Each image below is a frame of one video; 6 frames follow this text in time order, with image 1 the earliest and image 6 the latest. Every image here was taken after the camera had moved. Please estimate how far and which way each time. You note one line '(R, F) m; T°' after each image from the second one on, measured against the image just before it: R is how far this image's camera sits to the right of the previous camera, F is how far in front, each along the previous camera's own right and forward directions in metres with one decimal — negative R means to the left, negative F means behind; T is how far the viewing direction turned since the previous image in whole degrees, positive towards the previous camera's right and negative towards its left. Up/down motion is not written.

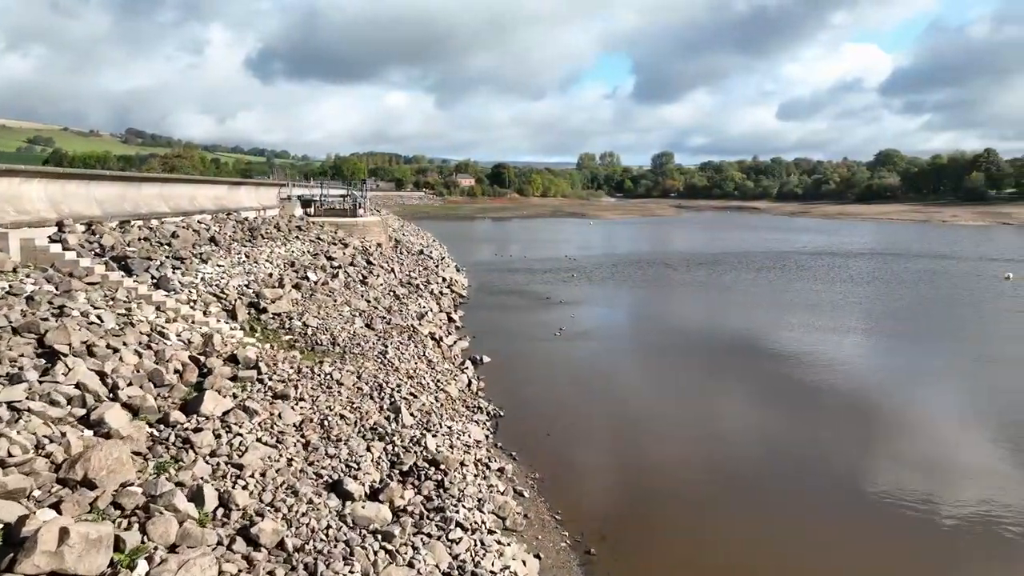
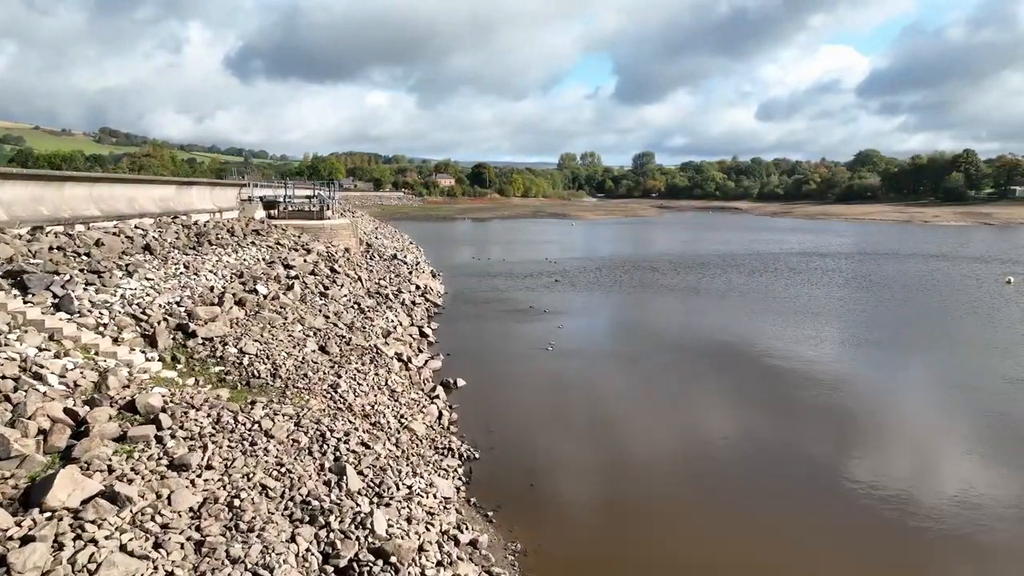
(+0.1, +1.6) m; +2°
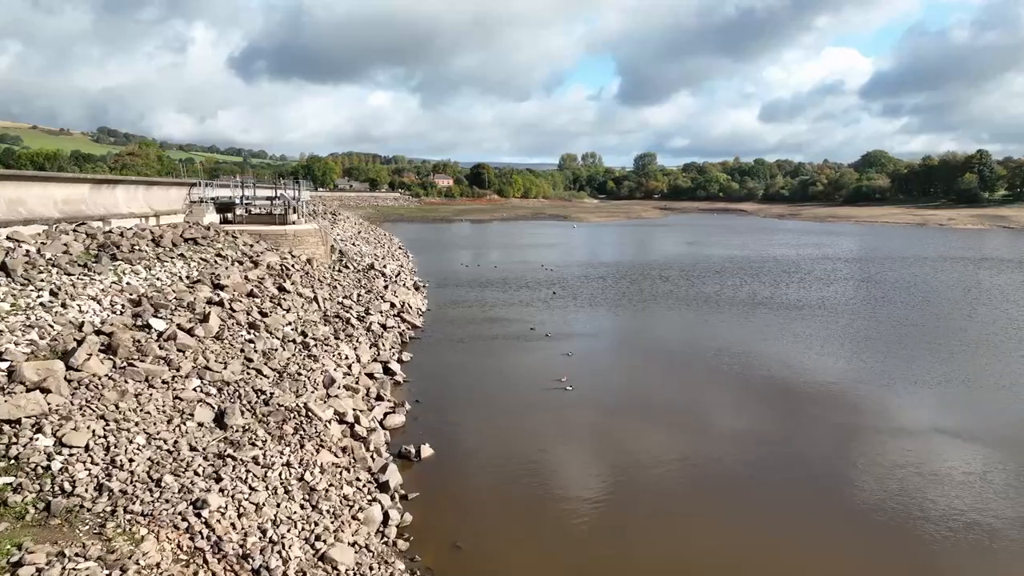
(+0.2, +3.3) m; 0°
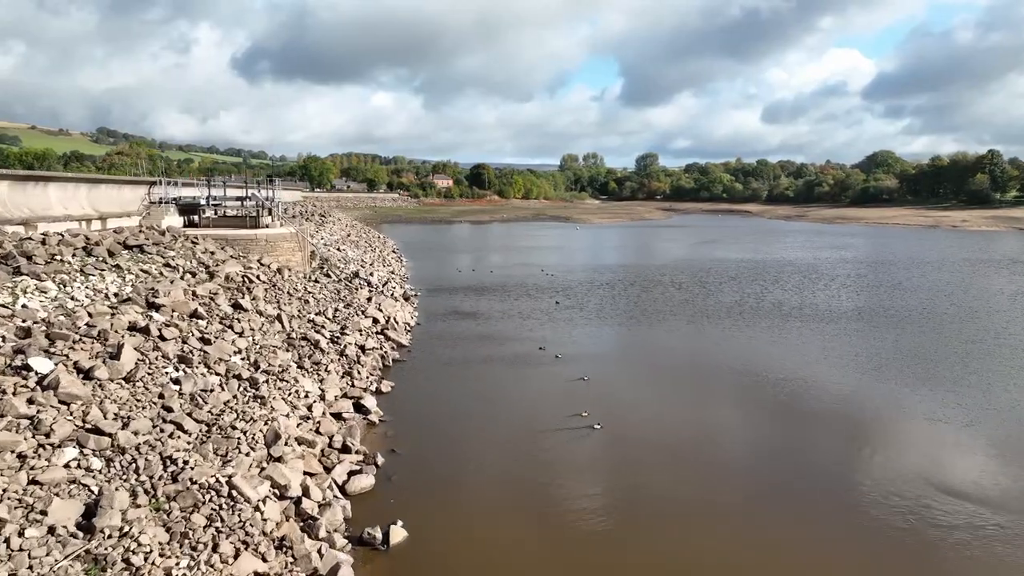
(0.0, +2.3) m; 0°
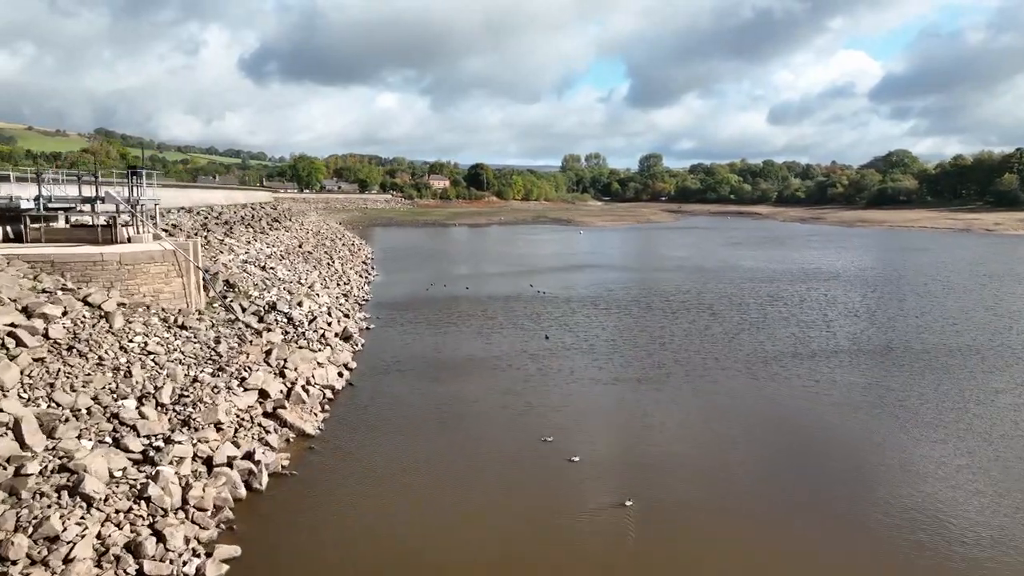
(+0.5, +5.9) m; 0°
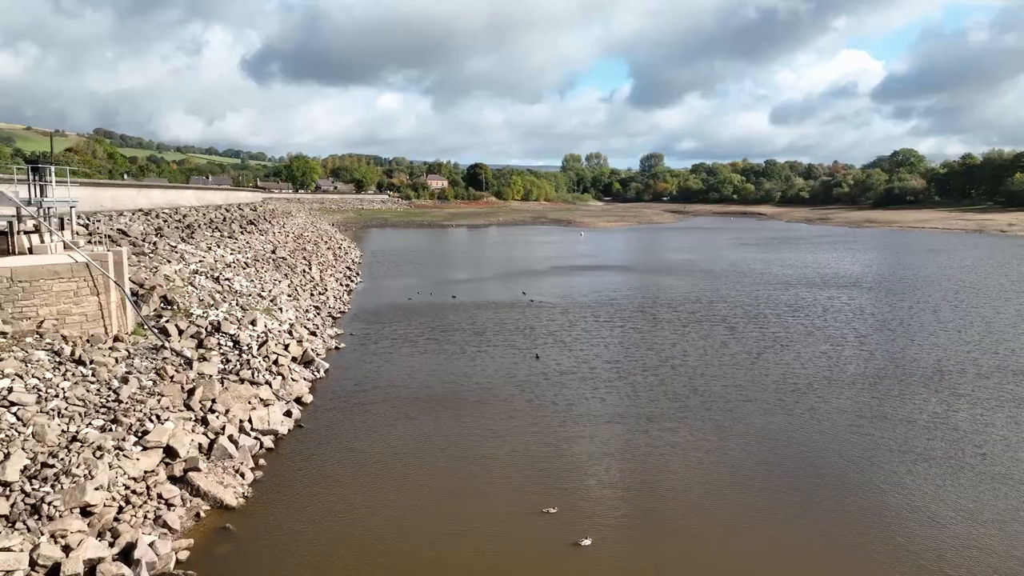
(+0.2, +2.3) m; 0°
